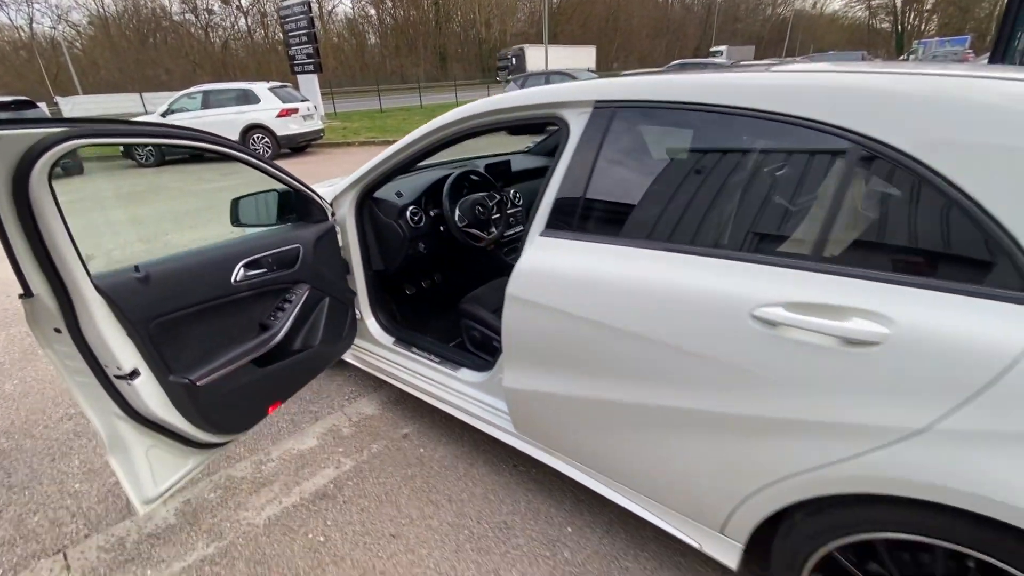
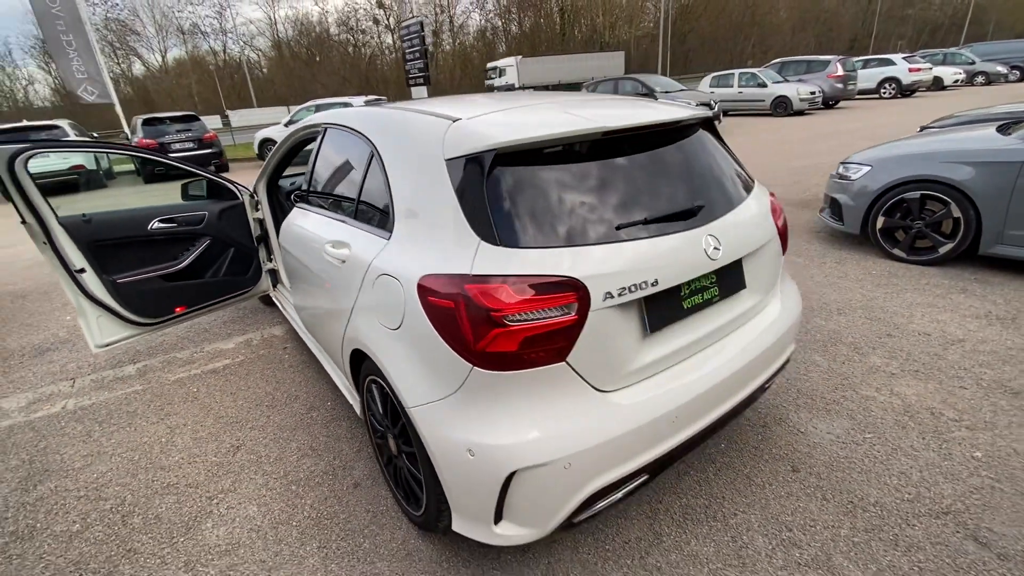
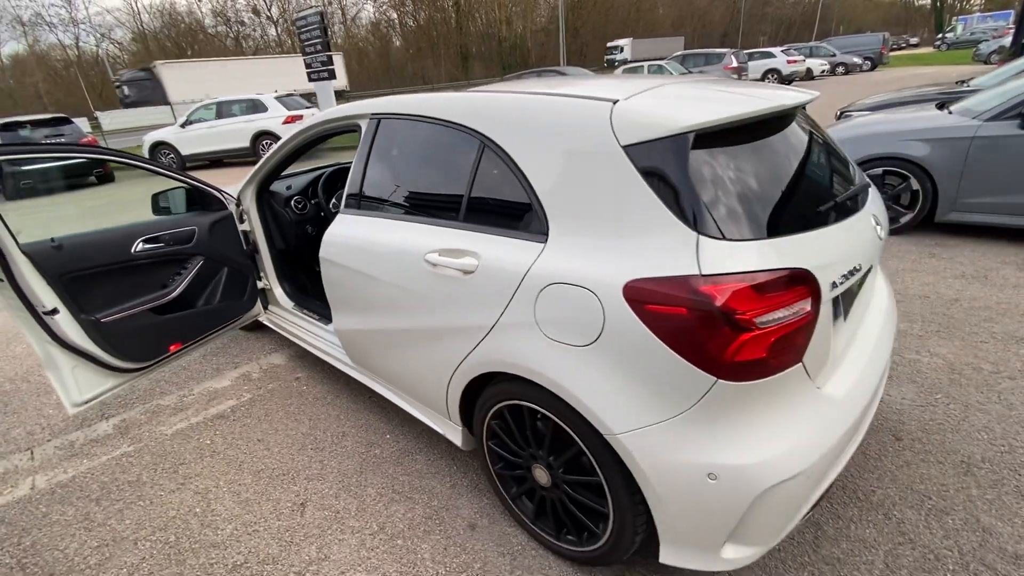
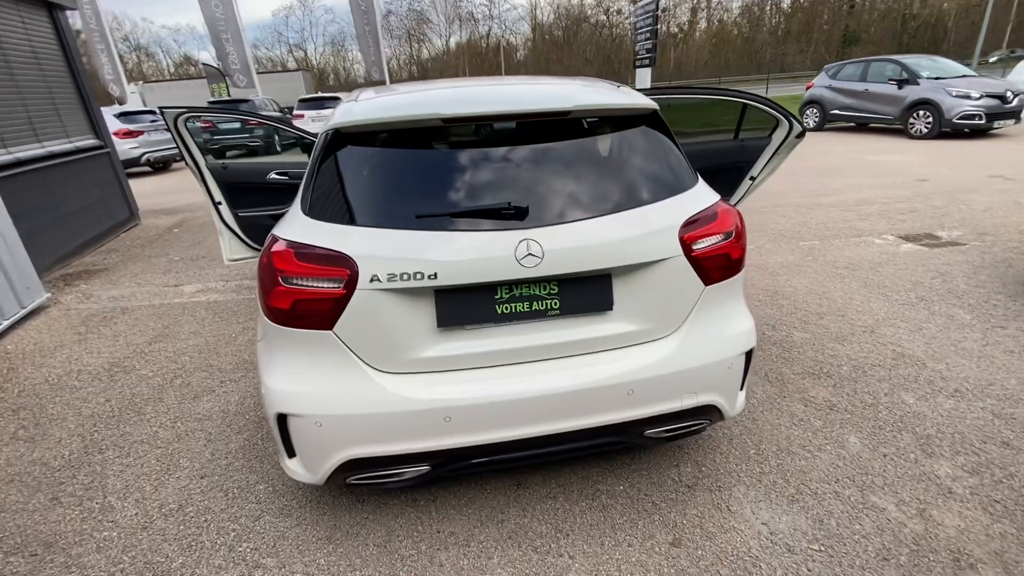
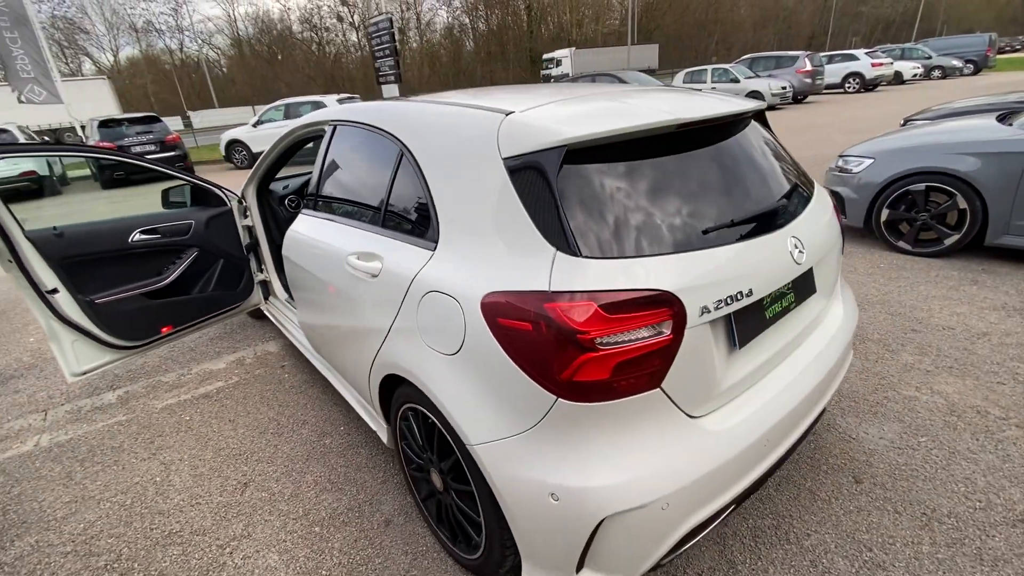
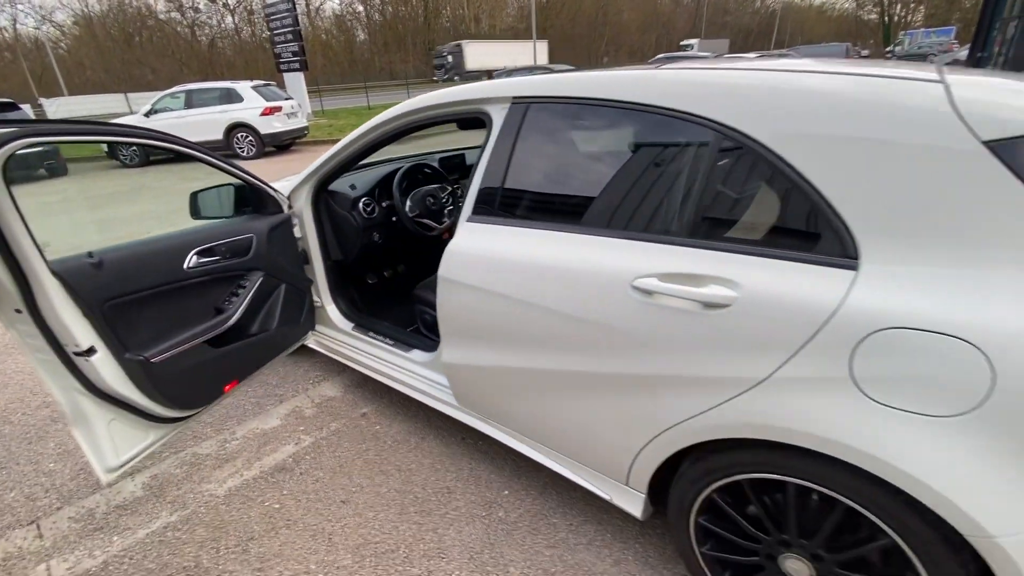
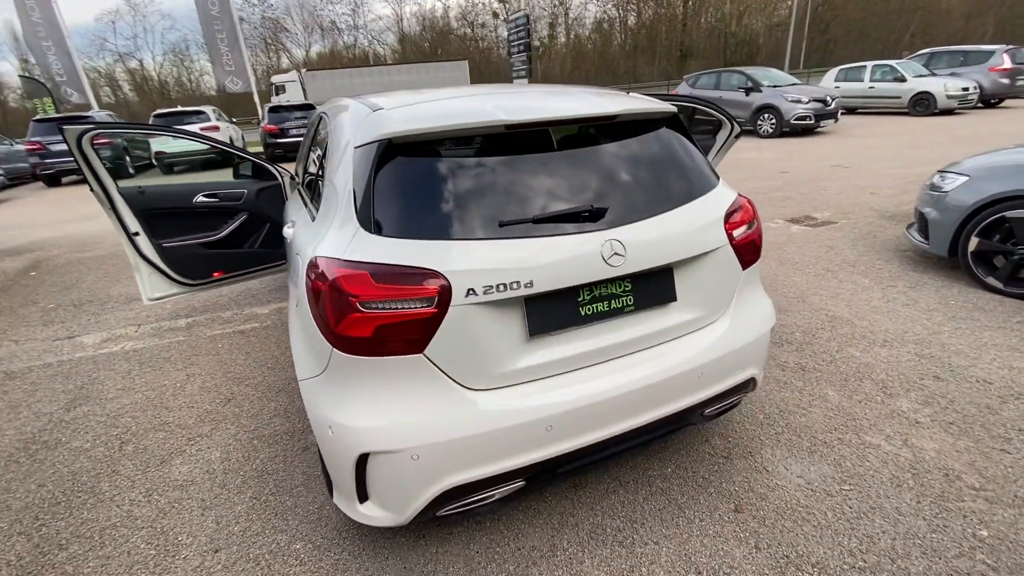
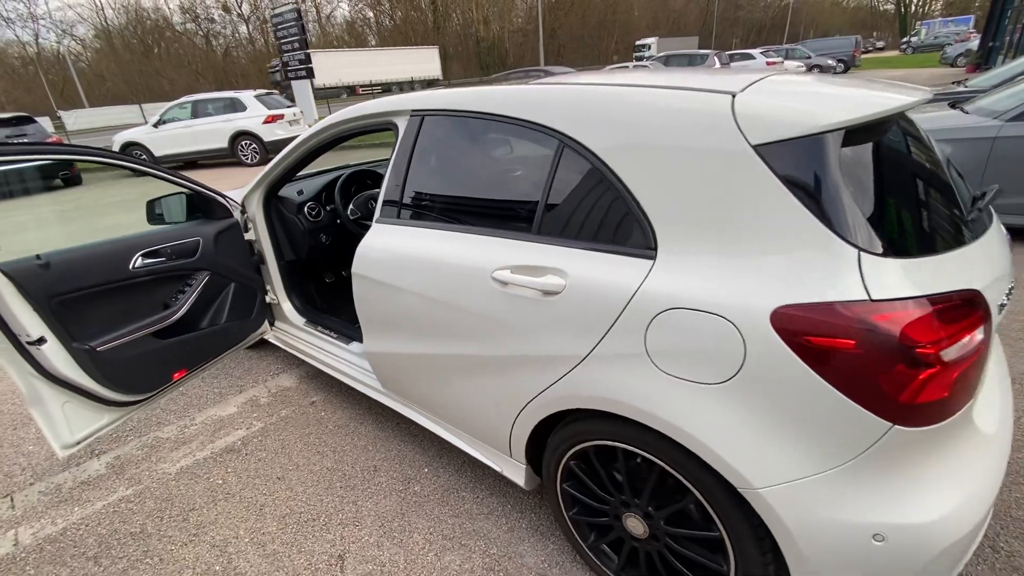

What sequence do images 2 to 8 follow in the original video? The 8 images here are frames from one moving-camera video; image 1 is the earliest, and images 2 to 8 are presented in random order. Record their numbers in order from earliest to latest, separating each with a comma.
6, 8, 3, 5, 2, 7, 4
